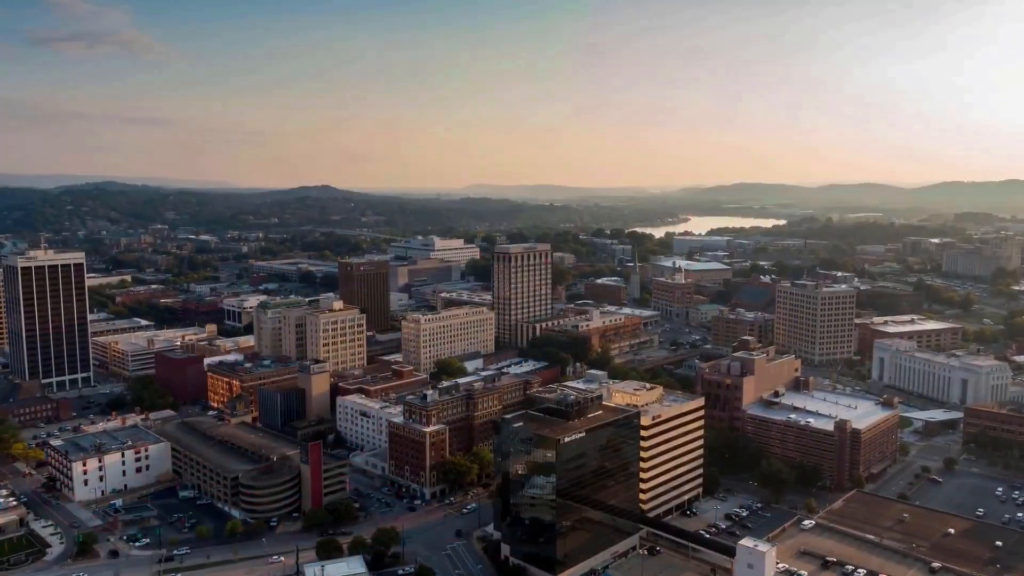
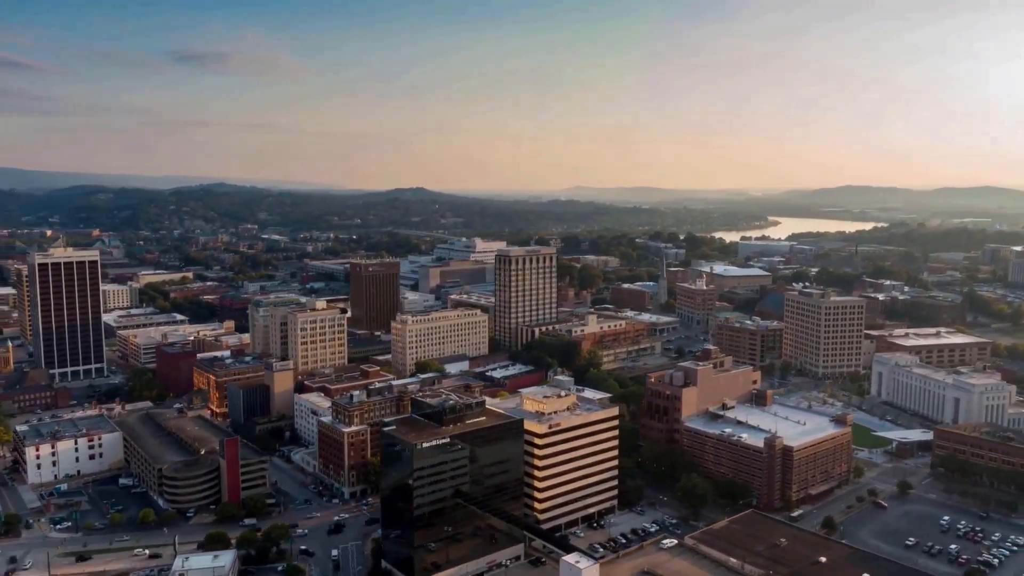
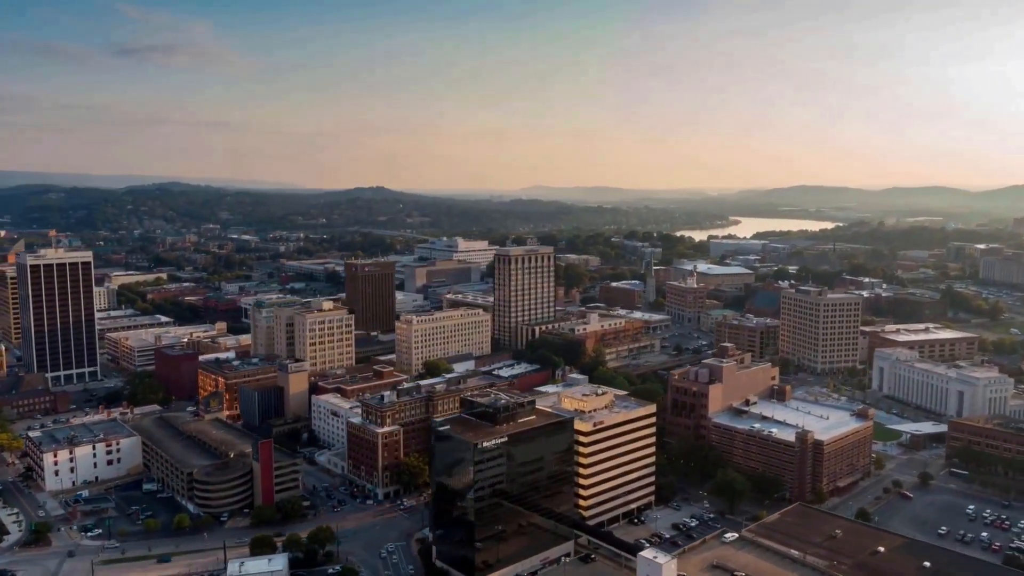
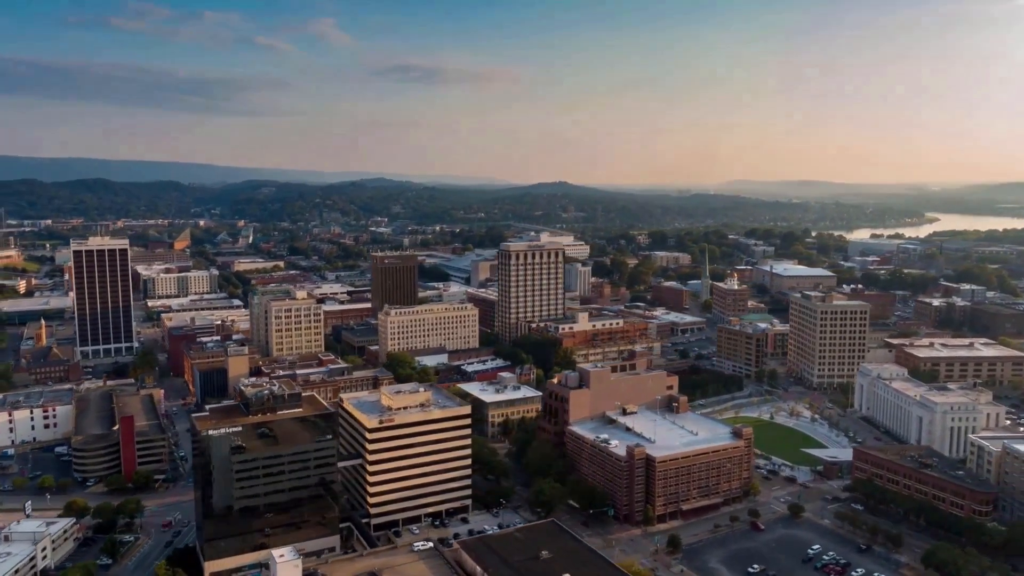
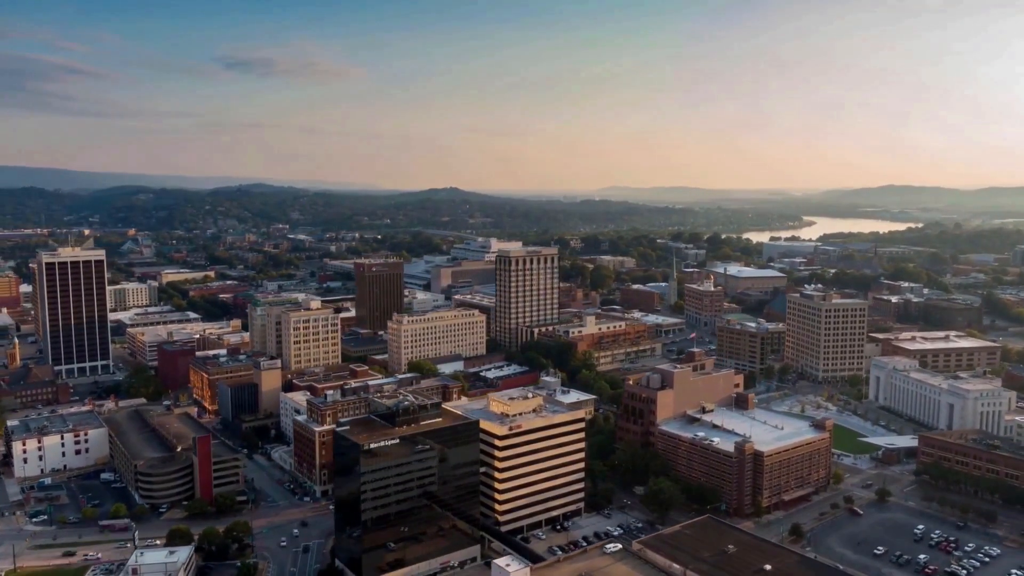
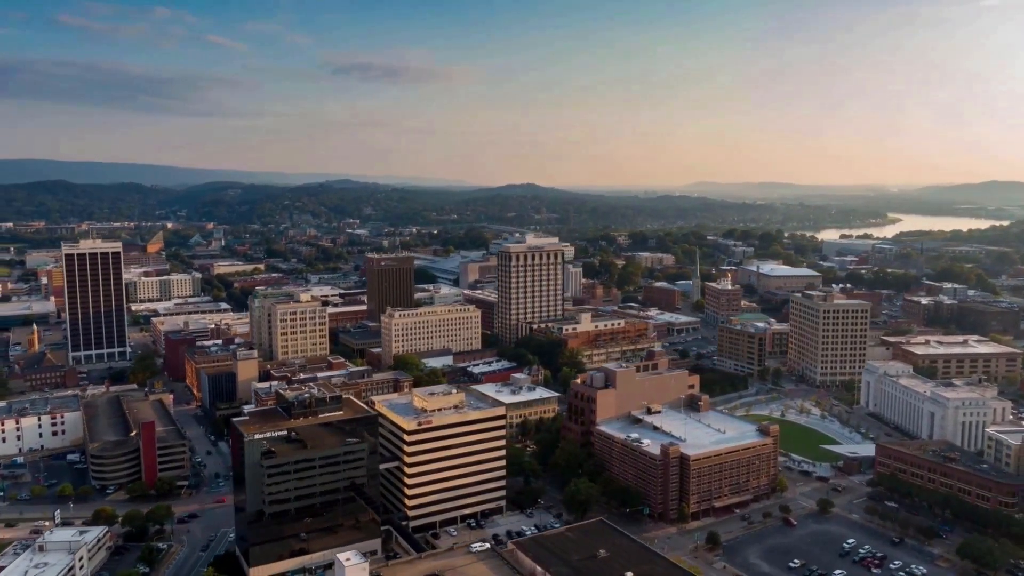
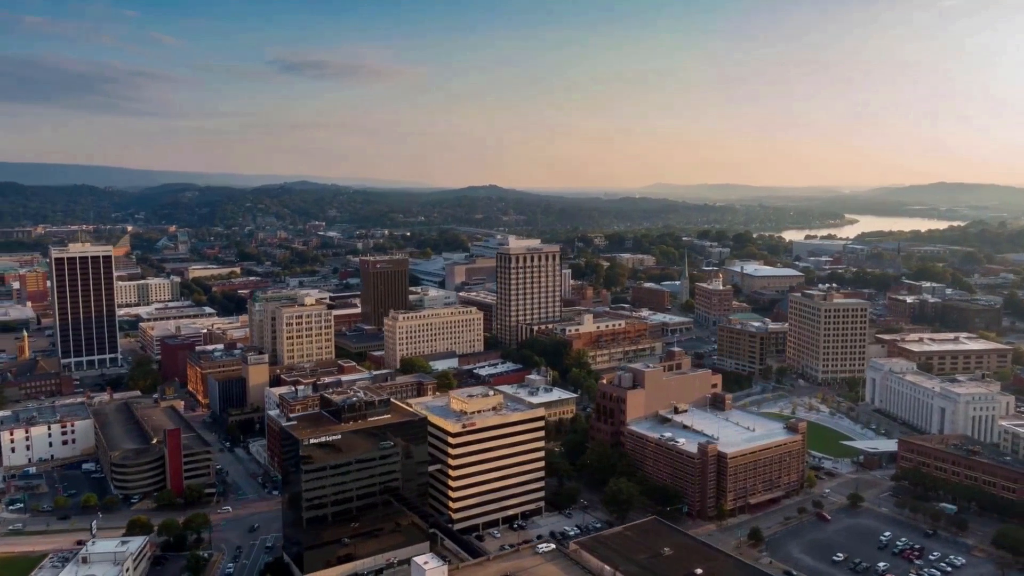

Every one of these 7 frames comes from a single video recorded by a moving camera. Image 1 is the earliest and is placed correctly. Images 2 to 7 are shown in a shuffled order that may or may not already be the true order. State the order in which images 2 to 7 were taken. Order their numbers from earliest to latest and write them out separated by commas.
3, 2, 5, 7, 6, 4
